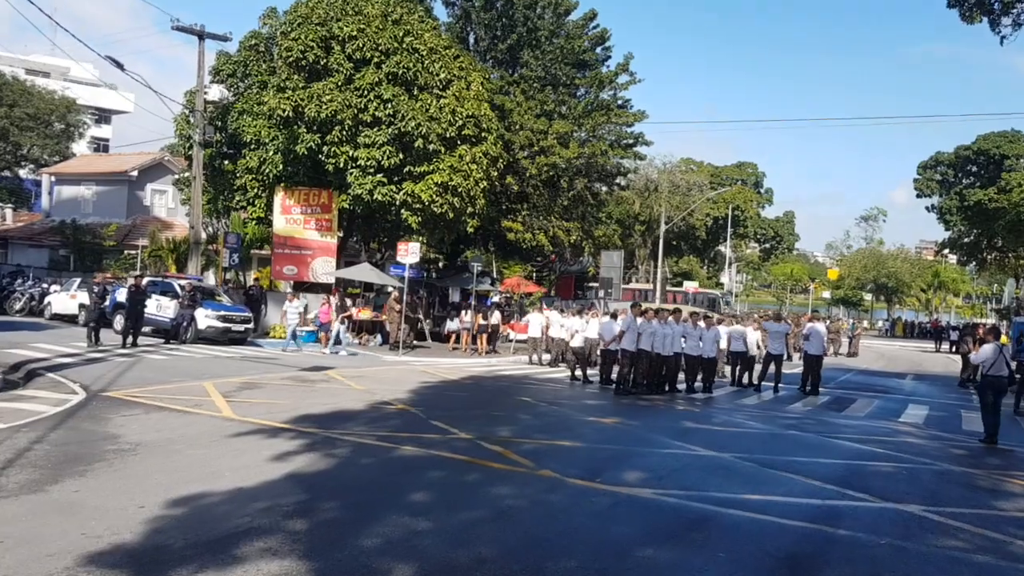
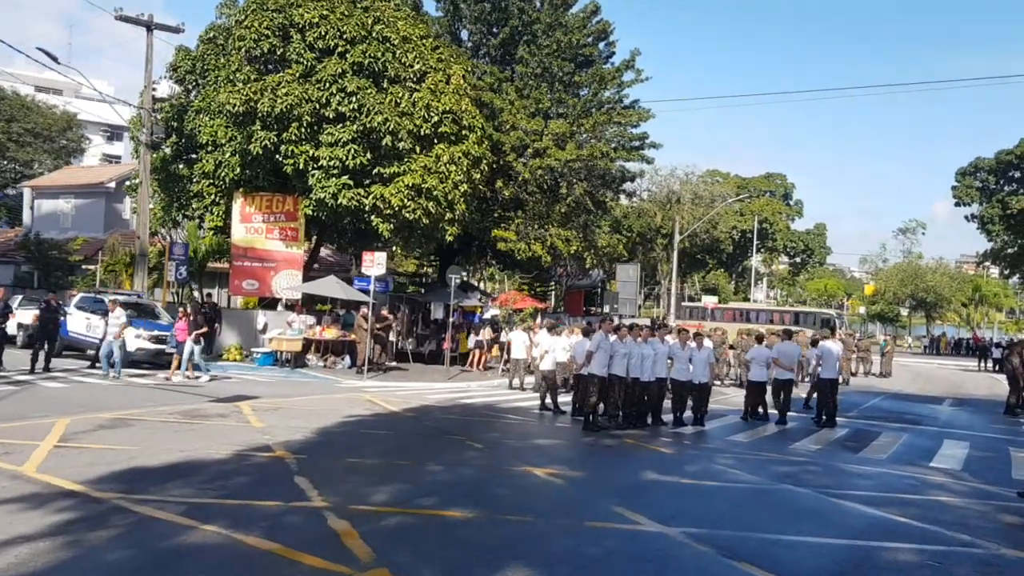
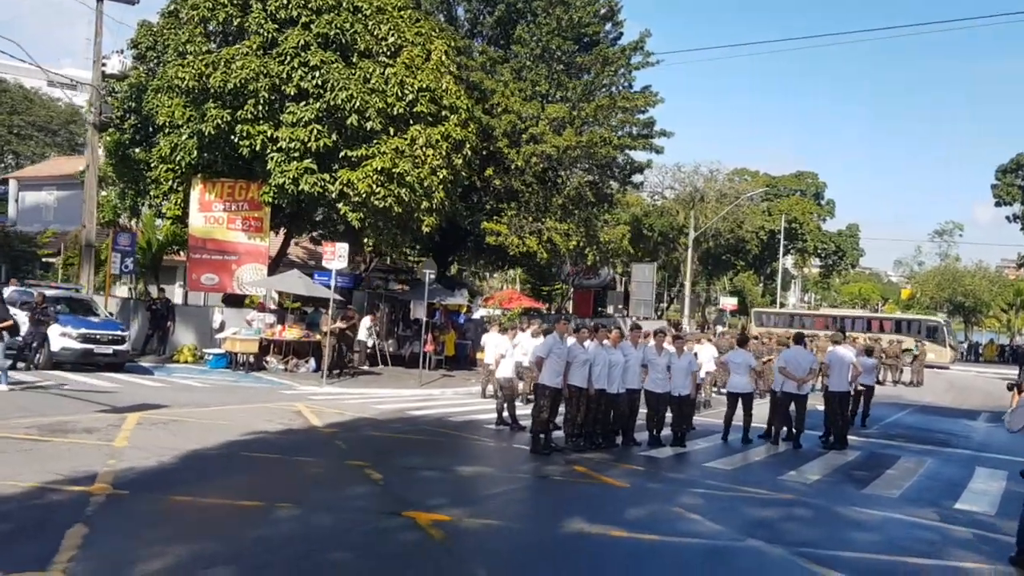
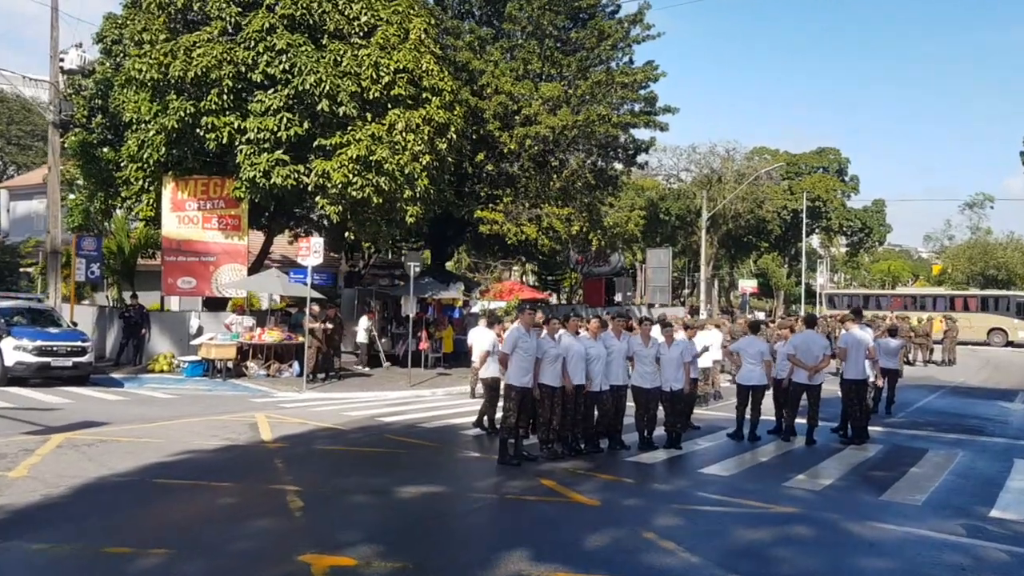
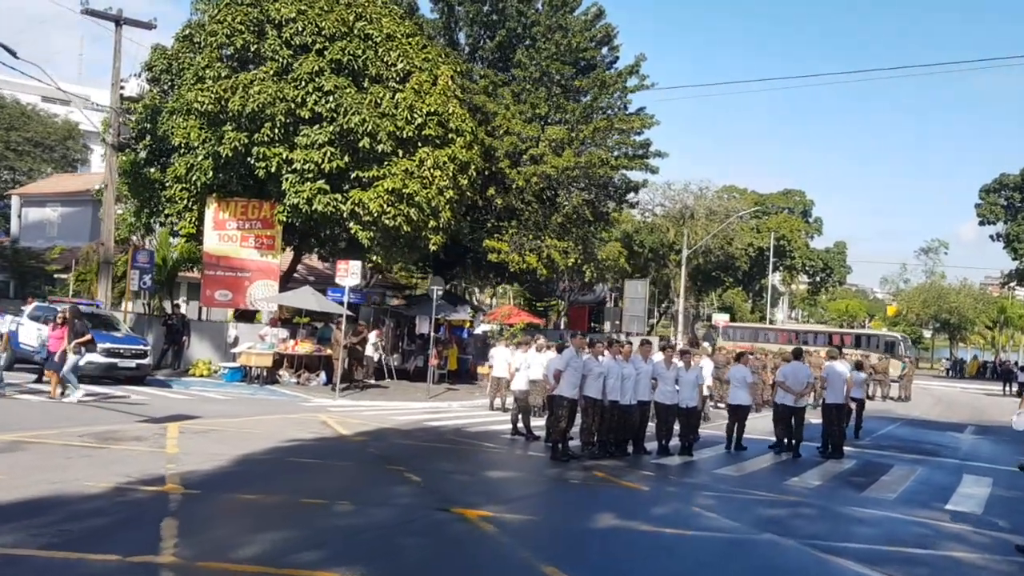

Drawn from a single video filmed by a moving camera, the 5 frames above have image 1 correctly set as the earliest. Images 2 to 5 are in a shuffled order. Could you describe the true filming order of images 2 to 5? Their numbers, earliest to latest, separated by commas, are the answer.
2, 5, 3, 4
